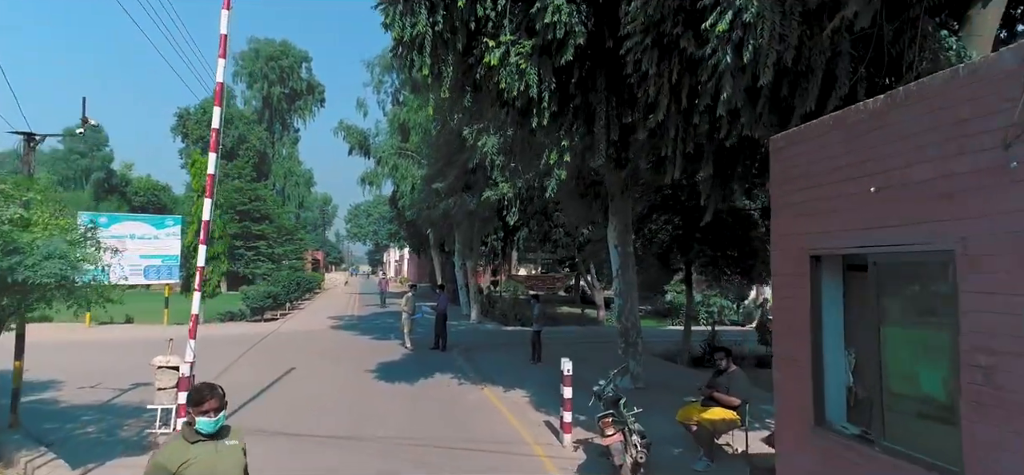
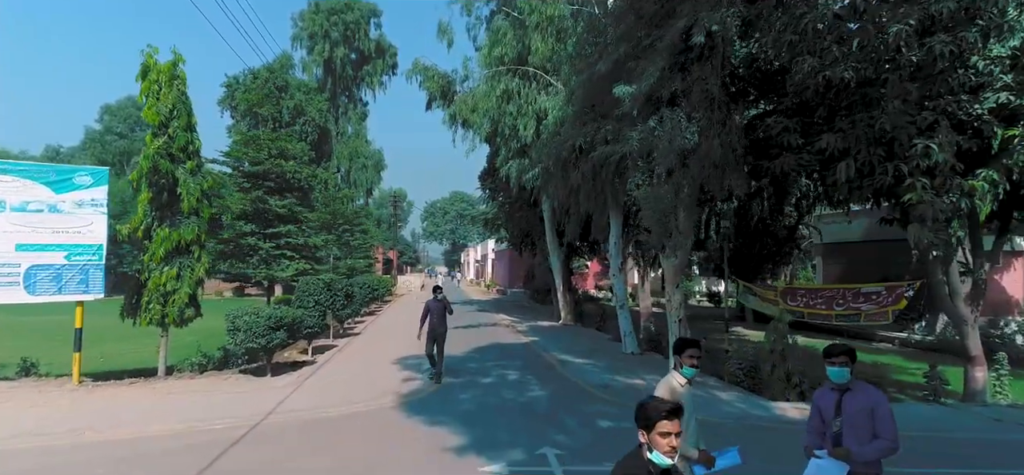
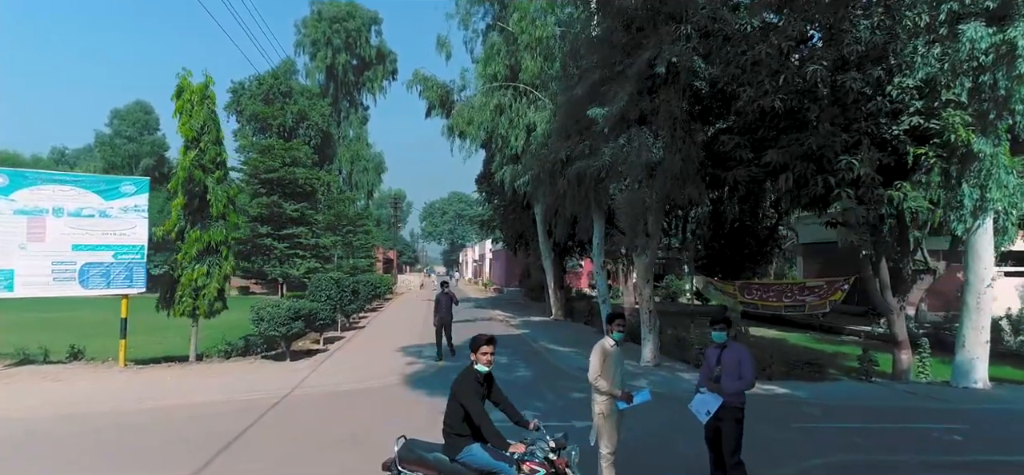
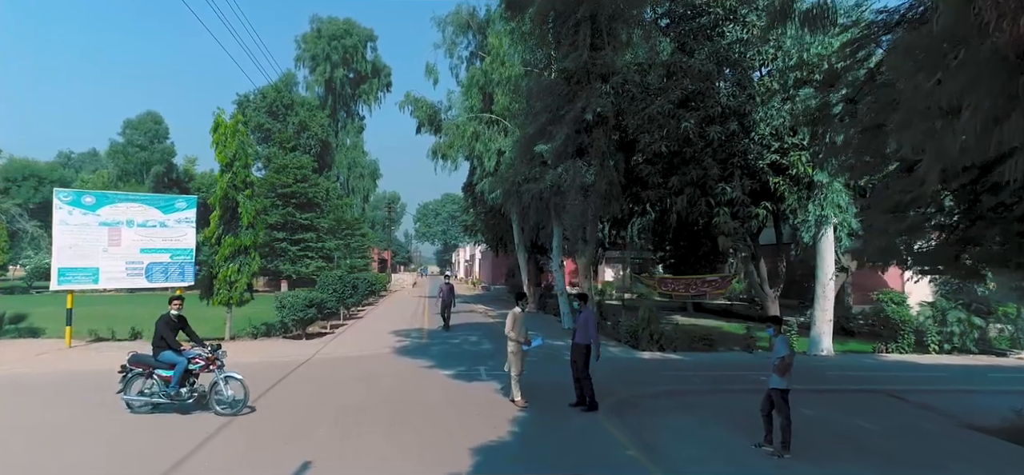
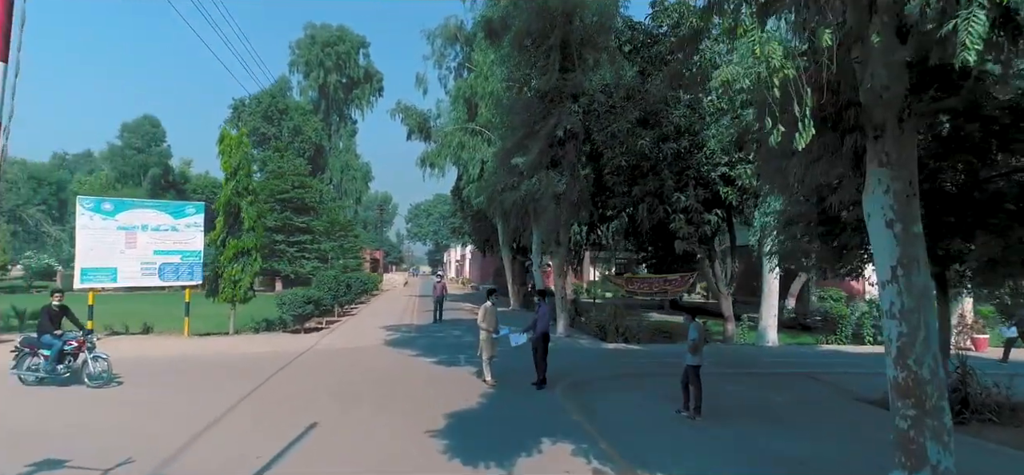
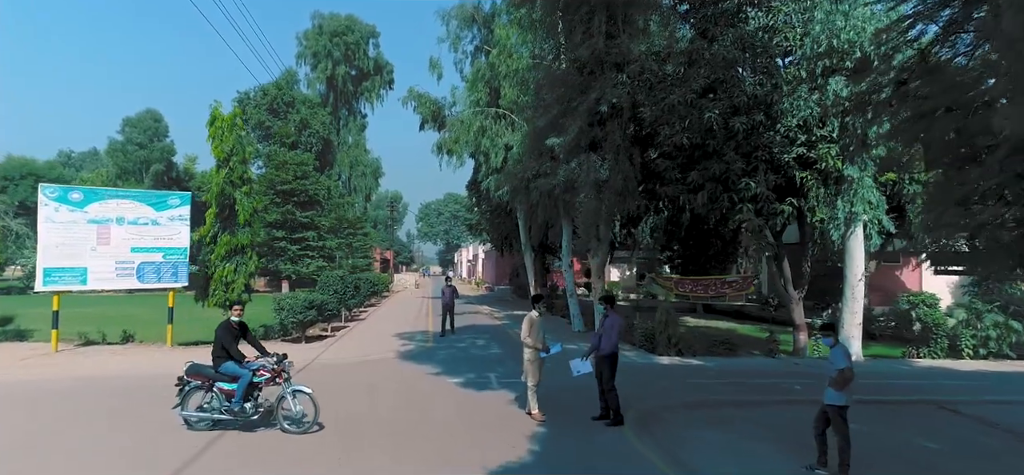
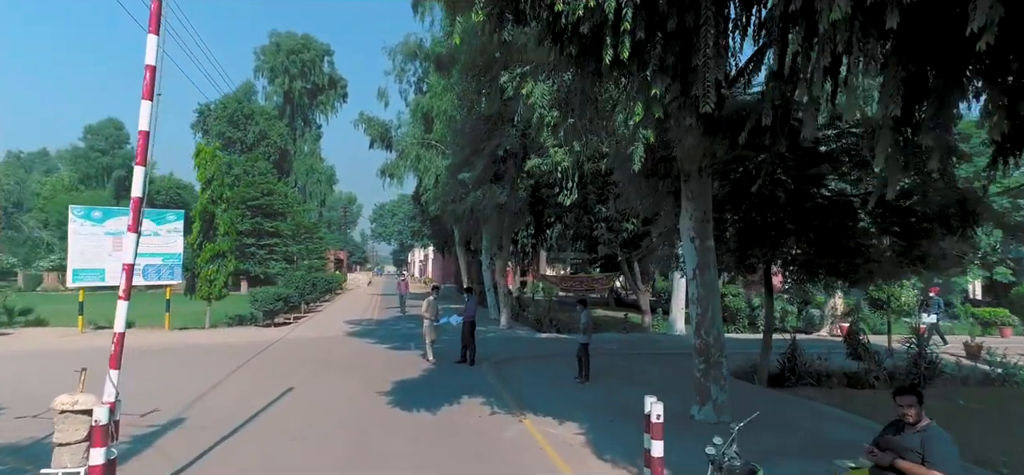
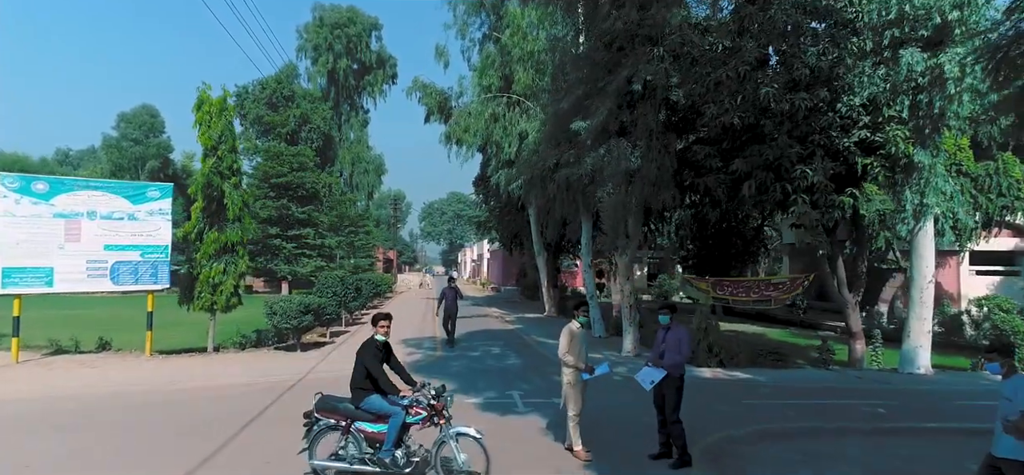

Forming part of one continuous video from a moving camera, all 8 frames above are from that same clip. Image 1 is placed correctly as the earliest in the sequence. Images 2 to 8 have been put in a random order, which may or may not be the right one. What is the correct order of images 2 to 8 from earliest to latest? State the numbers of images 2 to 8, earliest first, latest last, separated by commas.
7, 5, 4, 6, 8, 3, 2
